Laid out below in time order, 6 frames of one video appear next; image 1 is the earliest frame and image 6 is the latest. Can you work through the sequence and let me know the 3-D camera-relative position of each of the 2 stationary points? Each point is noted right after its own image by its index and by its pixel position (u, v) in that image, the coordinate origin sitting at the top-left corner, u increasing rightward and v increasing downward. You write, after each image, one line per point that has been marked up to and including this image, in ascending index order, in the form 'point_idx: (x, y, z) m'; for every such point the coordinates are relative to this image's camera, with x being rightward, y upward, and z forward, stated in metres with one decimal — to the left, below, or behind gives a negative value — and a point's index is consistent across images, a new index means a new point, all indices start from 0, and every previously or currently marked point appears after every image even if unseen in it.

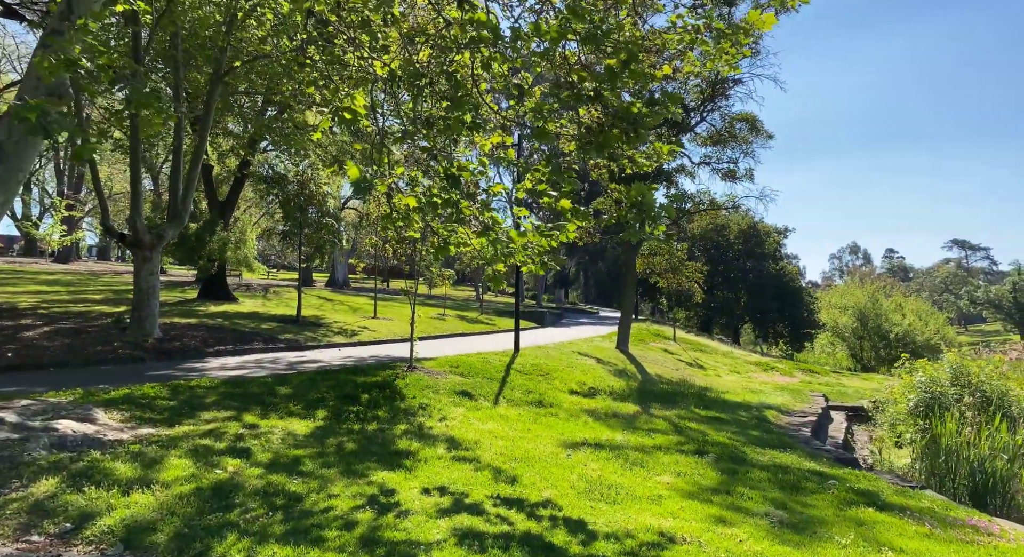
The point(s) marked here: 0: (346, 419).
0: (-2.0, -1.7, +8.3) m
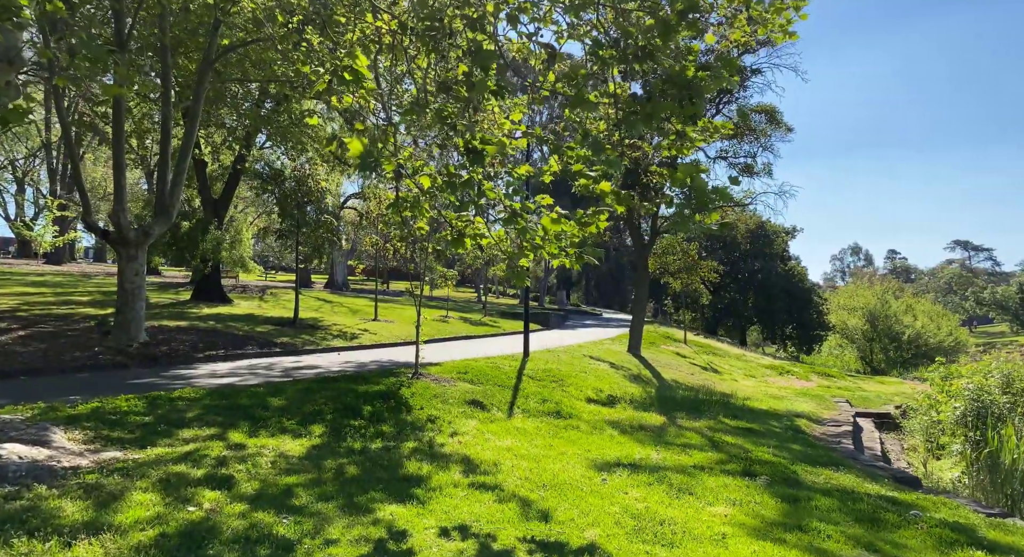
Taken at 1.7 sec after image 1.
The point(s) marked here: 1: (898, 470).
0: (-1.8, -1.7, +7.4) m
1: (+5.0, -2.5, +8.7) m
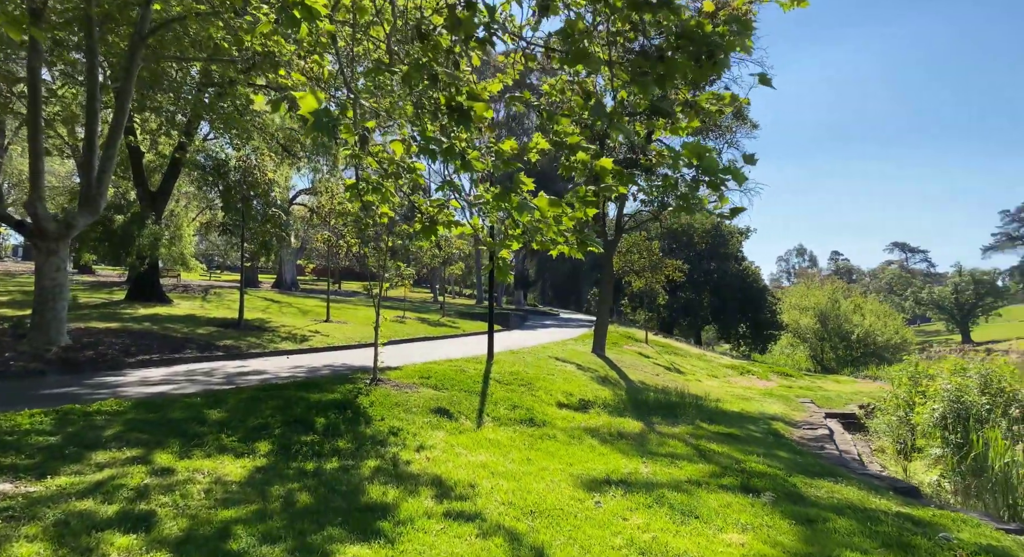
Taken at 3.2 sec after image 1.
0: (-2.0, -1.6, +6.4) m
1: (+4.6, -2.4, +8.2) m
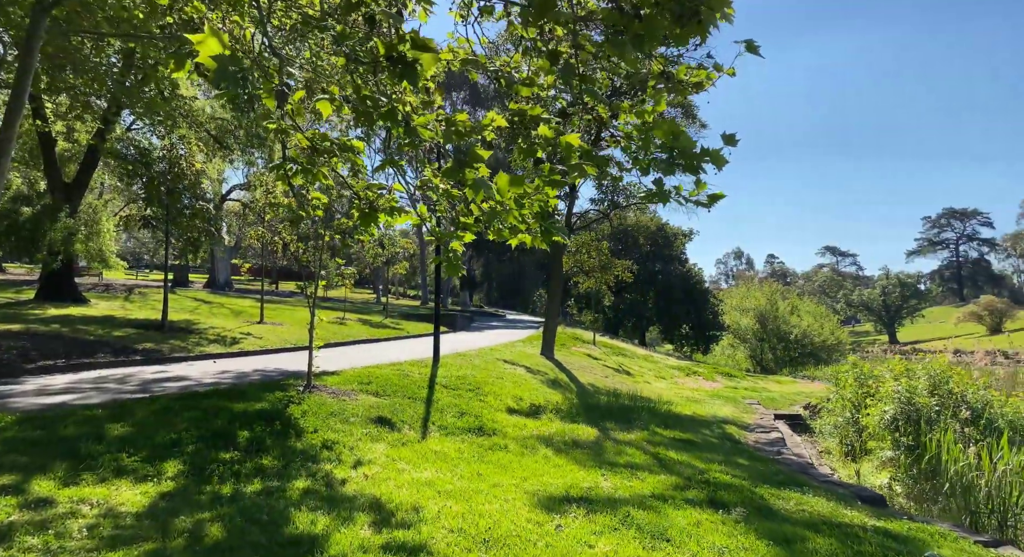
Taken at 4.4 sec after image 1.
0: (-2.4, -1.6, +5.5) m
1: (+4.0, -2.4, +7.9) m
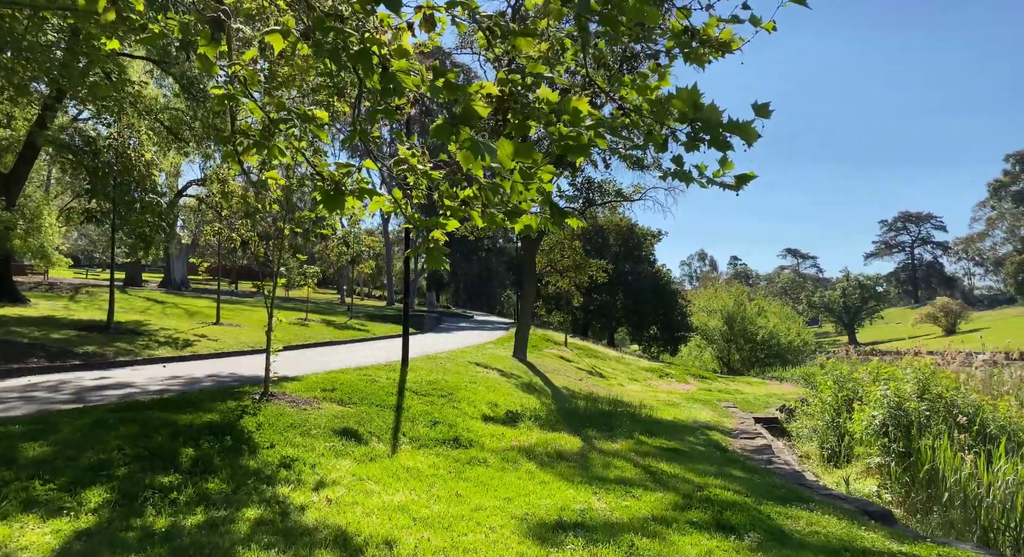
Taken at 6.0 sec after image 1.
0: (-2.5, -1.6, +4.7) m
1: (+3.8, -2.4, +7.4) m
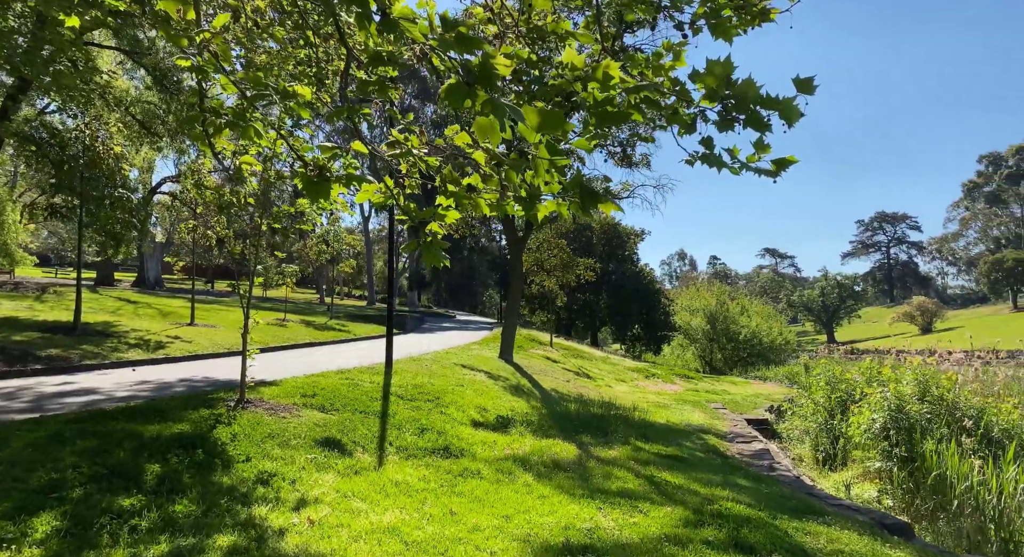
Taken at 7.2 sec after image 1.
0: (-2.5, -1.5, +4.1) m
1: (+3.7, -2.4, +7.0) m
